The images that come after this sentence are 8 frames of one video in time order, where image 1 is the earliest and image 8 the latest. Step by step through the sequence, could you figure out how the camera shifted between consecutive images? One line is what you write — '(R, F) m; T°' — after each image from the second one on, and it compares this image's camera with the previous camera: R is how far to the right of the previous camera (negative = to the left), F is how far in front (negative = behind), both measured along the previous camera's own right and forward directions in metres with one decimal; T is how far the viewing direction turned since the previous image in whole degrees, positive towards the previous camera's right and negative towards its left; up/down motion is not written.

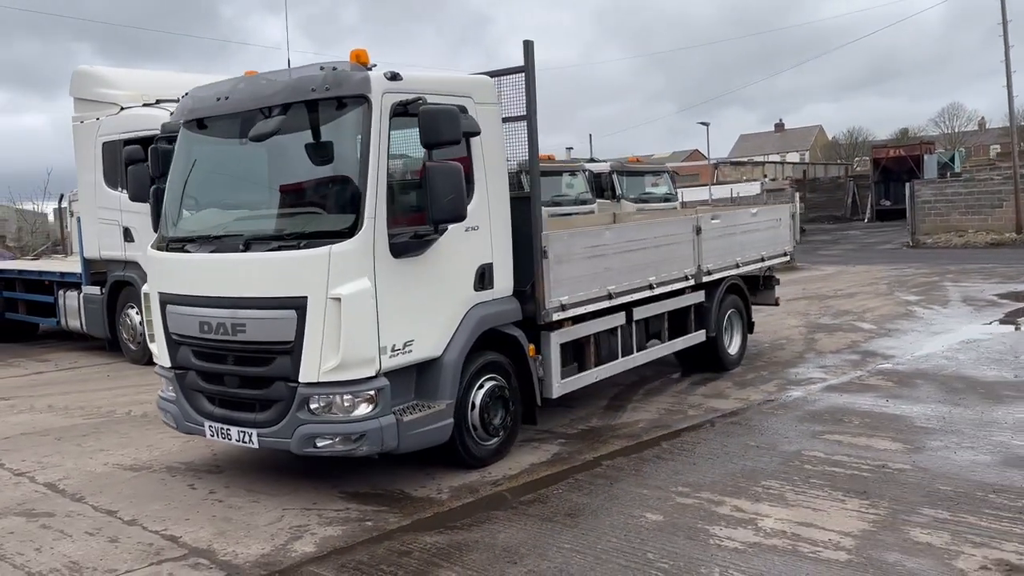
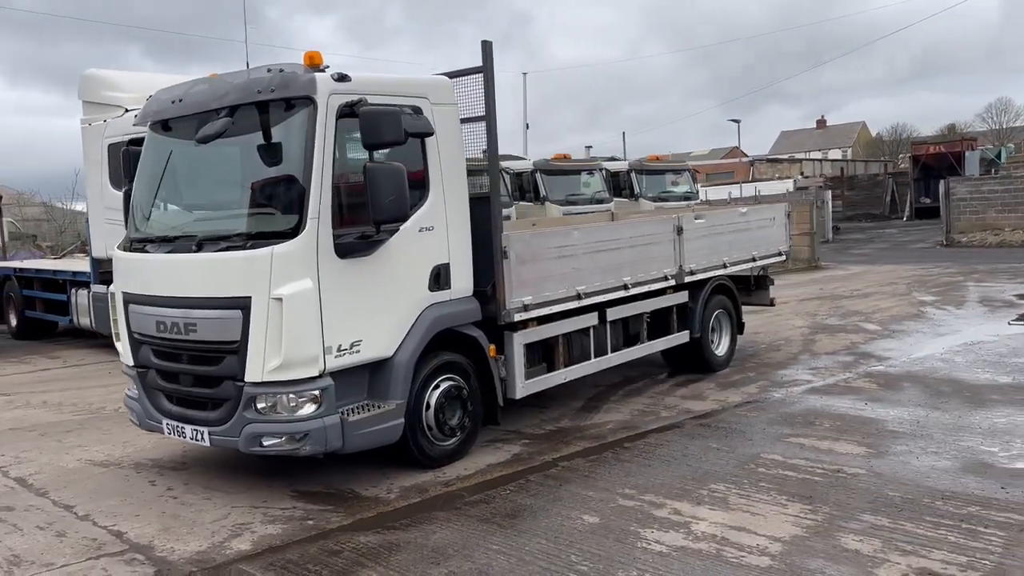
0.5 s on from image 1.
(+0.6, 0.0) m; -3°
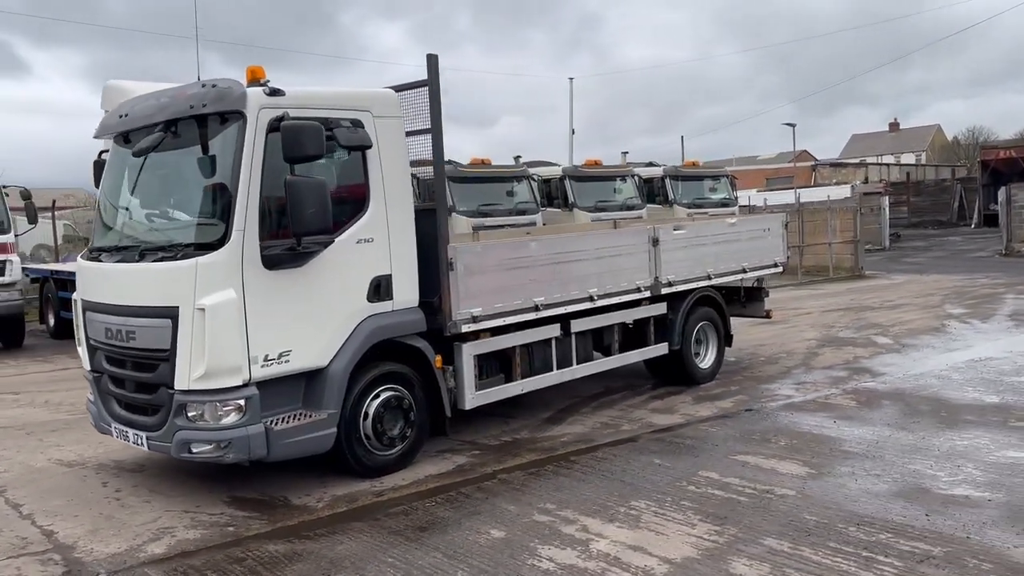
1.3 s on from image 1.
(+0.8, 0.0) m; -4°
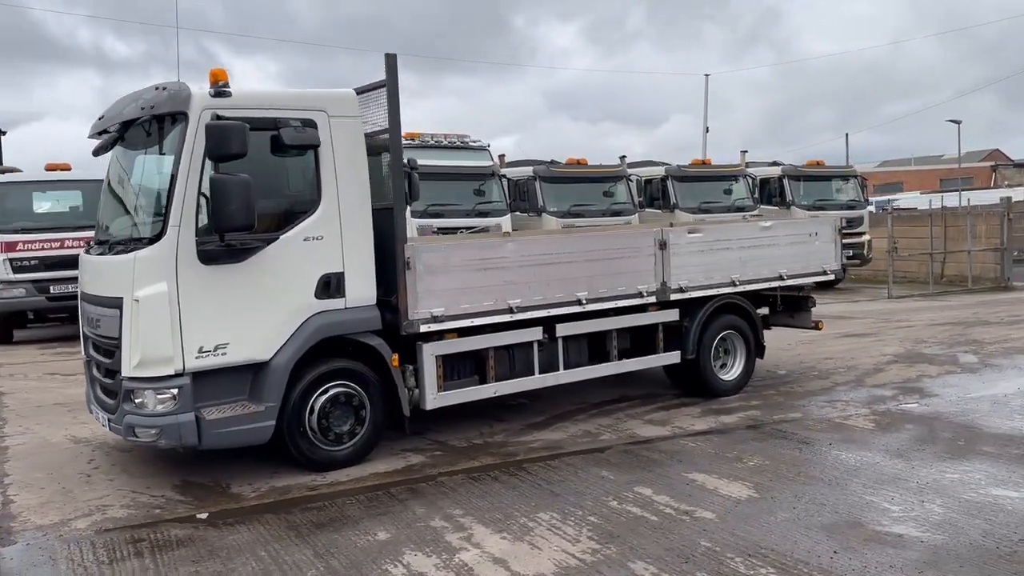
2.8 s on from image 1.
(+1.4, +0.2) m; -11°
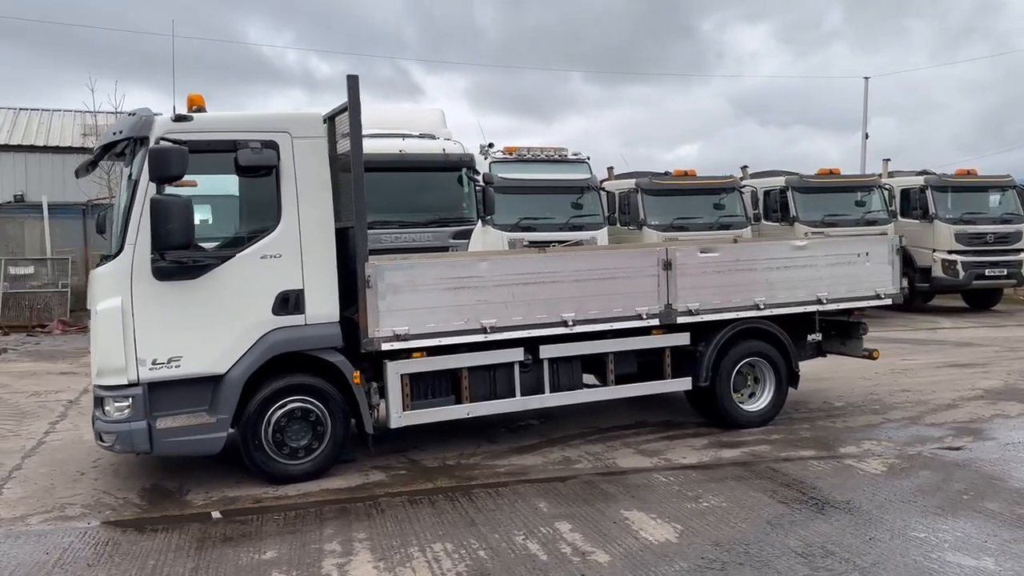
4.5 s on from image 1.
(+1.5, +0.3) m; -11°
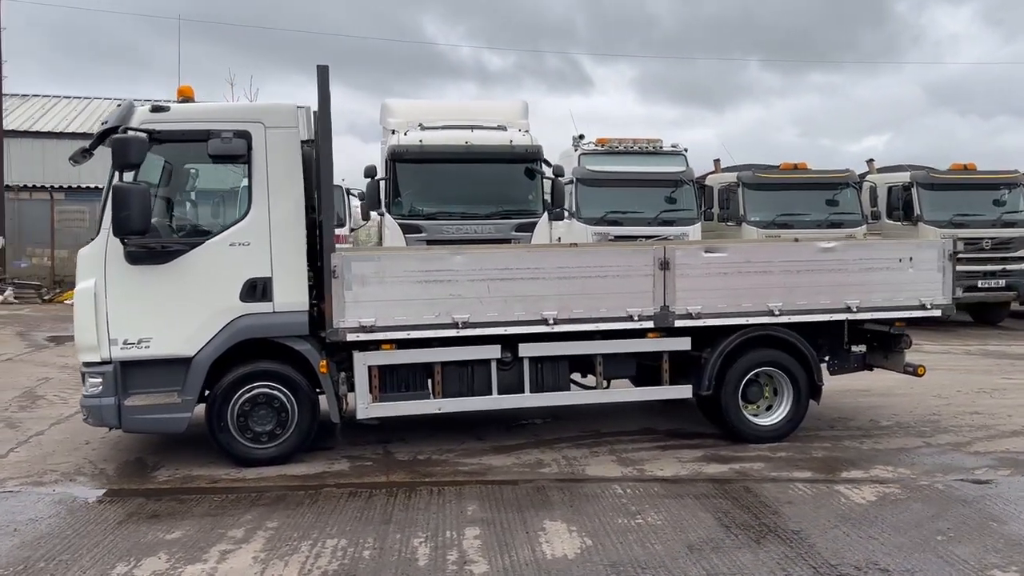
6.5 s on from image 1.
(+1.4, +0.3) m; -11°
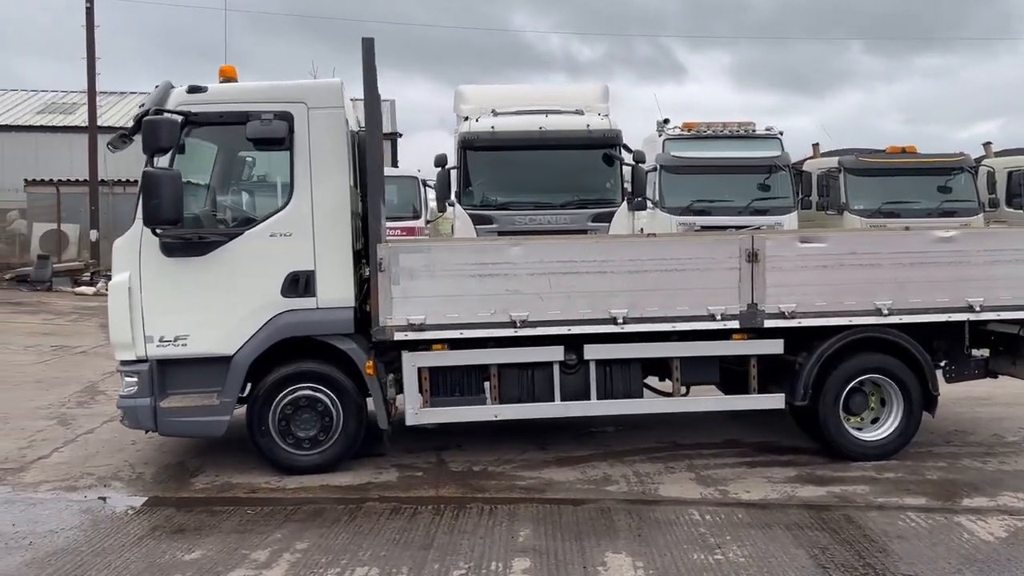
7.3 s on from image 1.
(+0.2, +0.7) m; -6°
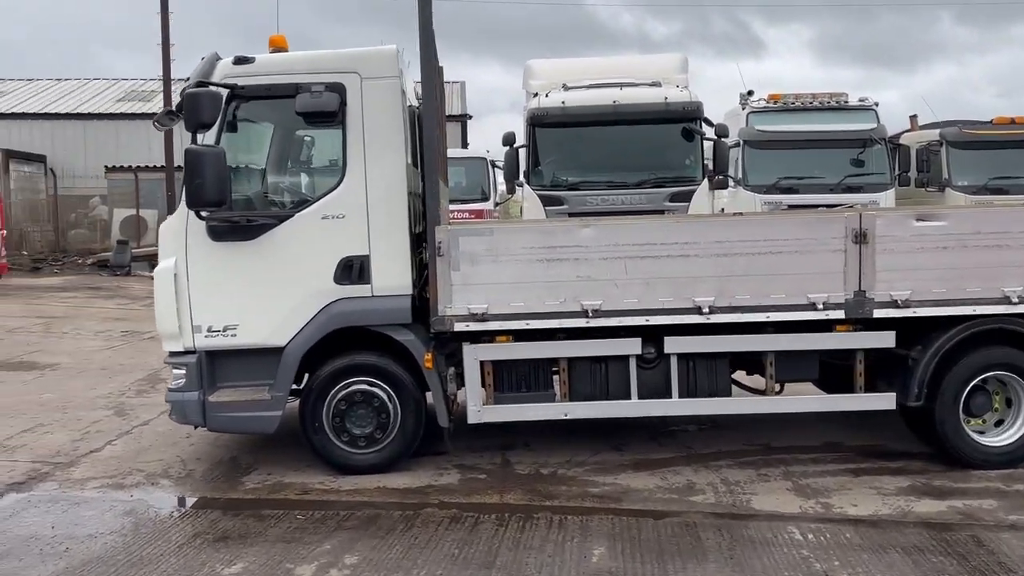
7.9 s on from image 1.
(0.0, +0.5) m; -5°
